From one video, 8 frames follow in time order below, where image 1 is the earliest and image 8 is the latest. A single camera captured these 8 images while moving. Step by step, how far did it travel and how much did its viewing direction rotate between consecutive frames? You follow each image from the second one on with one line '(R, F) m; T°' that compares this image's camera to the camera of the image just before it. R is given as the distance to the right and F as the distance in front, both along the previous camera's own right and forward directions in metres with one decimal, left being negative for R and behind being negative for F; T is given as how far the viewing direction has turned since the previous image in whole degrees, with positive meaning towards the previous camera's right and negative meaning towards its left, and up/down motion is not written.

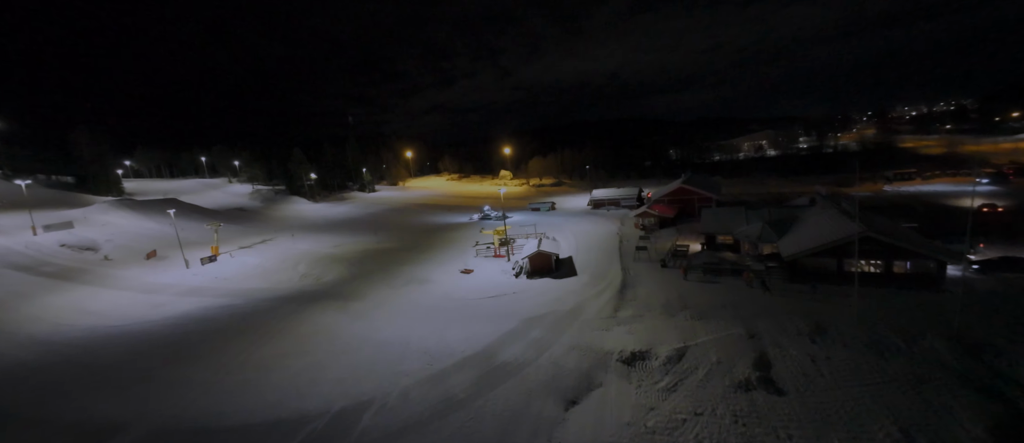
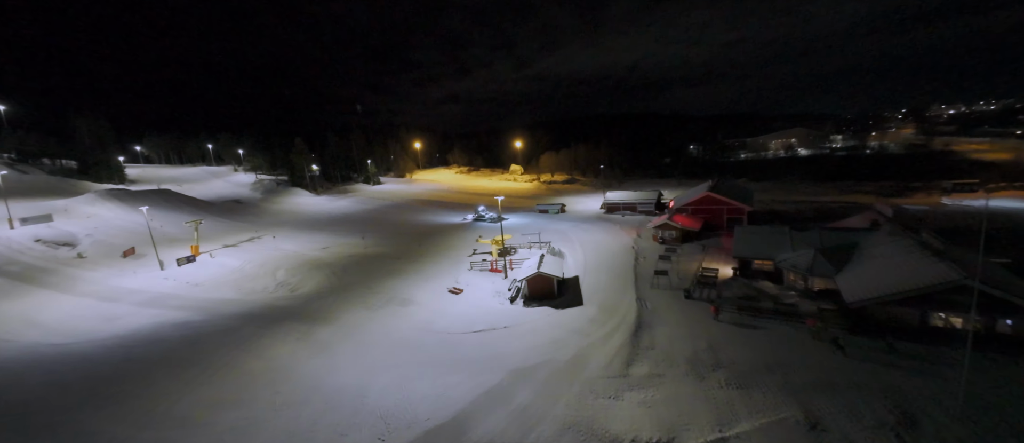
(+0.6, +2.6) m; -2°
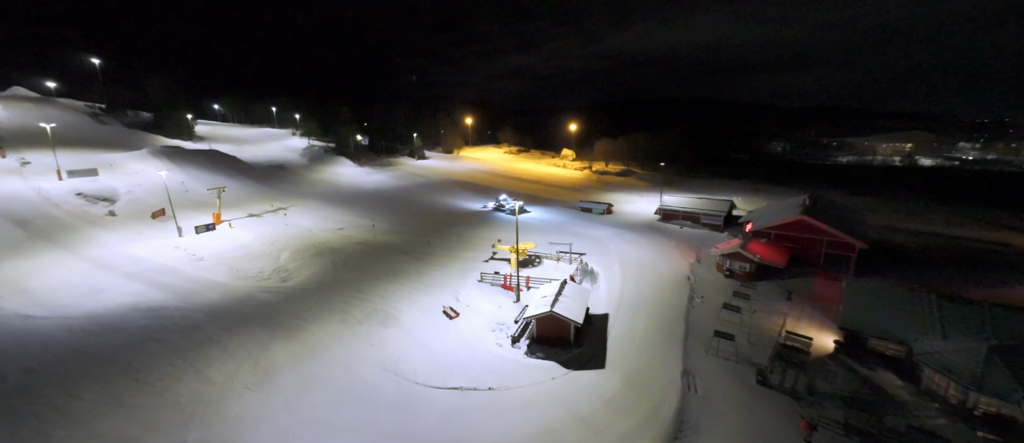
(+1.1, +3.6) m; -8°
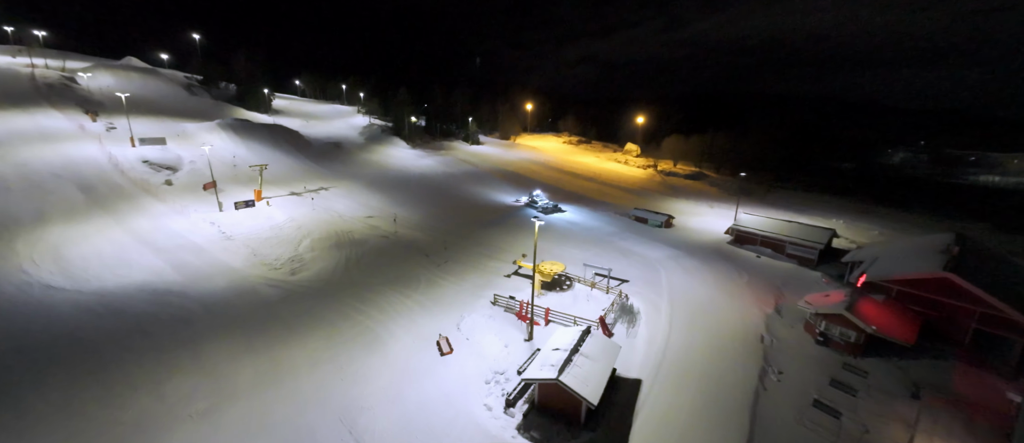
(+1.0, +2.7) m; -9°
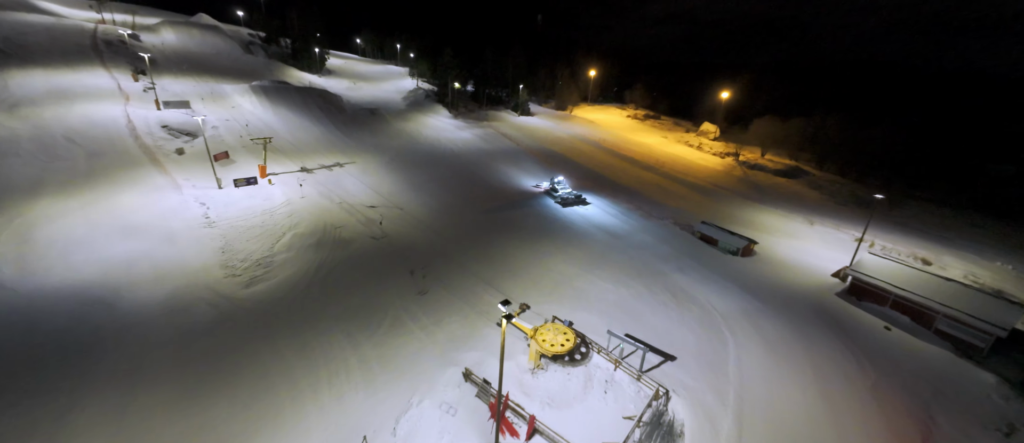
(+1.5, +4.5) m; -9°
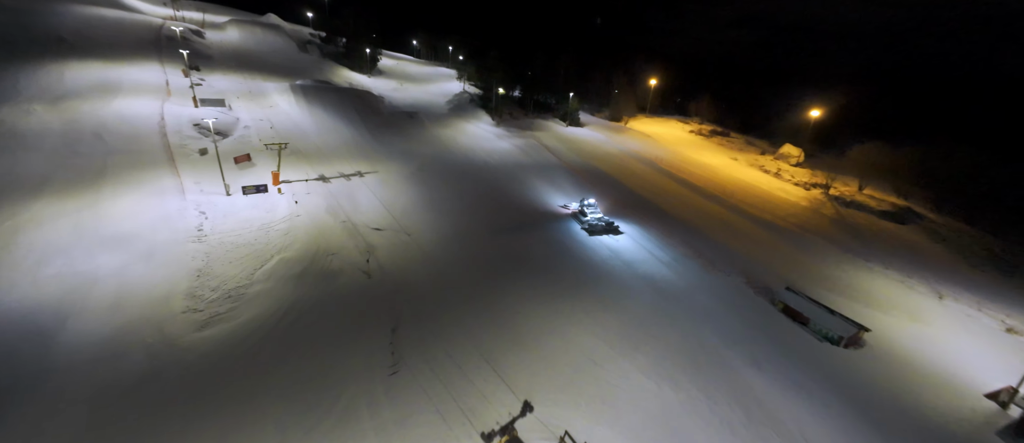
(+0.8, +3.2) m; -7°
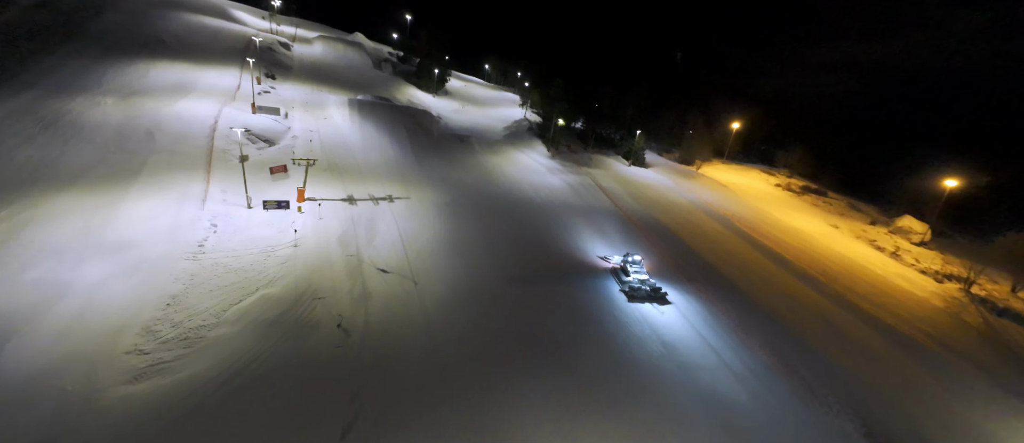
(+0.7, +2.9) m; -8°
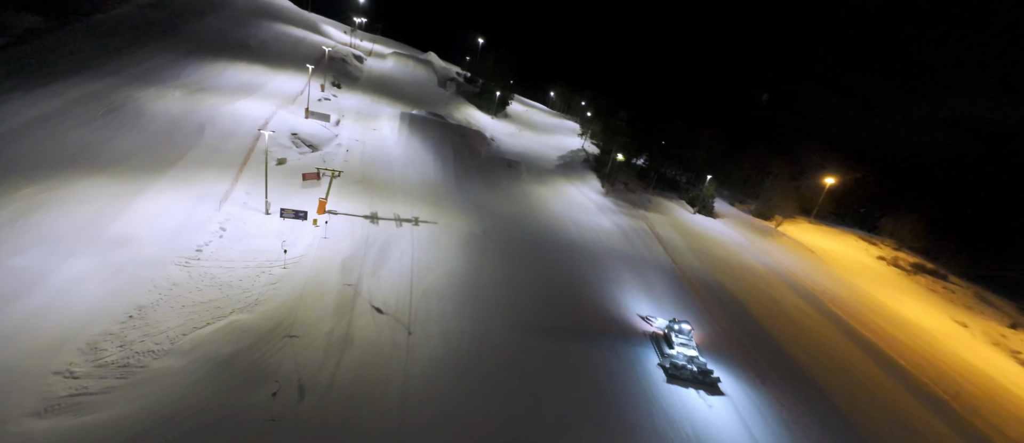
(+0.7, +2.5) m; -8°
